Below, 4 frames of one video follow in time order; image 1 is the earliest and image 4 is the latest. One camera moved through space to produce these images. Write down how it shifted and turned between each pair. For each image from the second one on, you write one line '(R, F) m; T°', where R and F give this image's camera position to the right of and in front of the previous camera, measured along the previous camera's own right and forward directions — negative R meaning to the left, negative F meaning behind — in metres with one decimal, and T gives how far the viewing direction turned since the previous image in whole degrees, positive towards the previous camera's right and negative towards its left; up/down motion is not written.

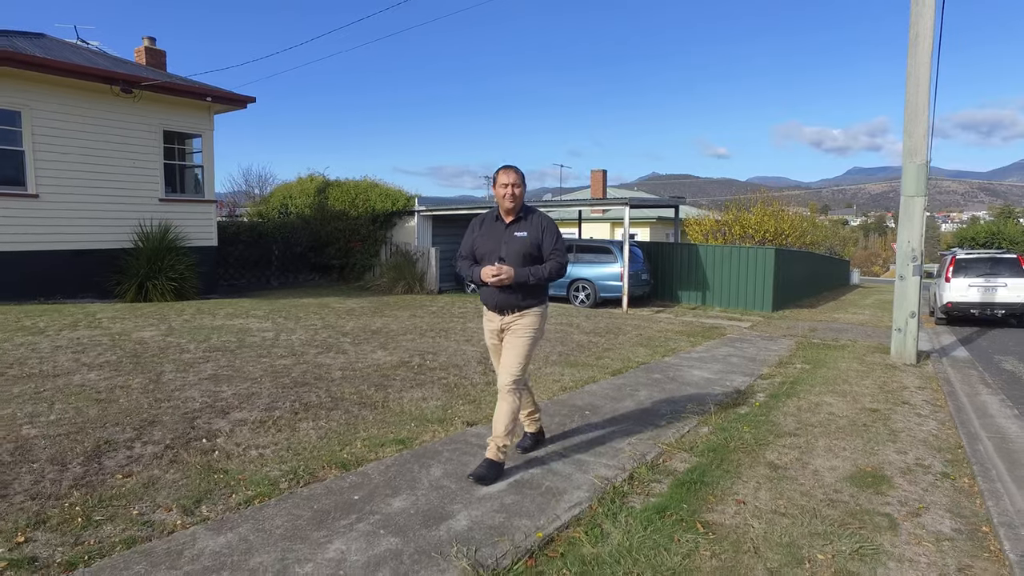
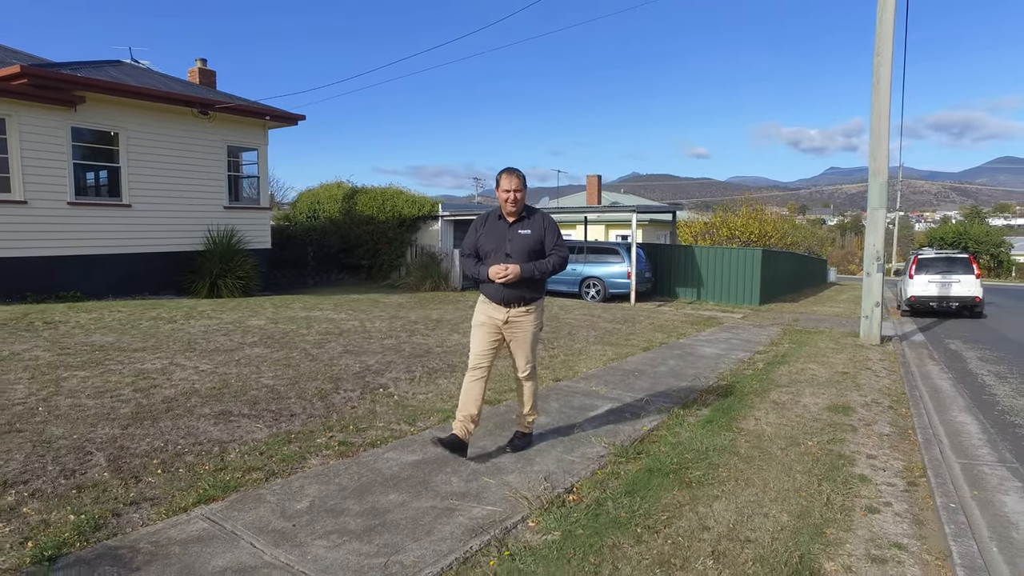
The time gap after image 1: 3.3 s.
(-1.0, -1.8) m; +2°
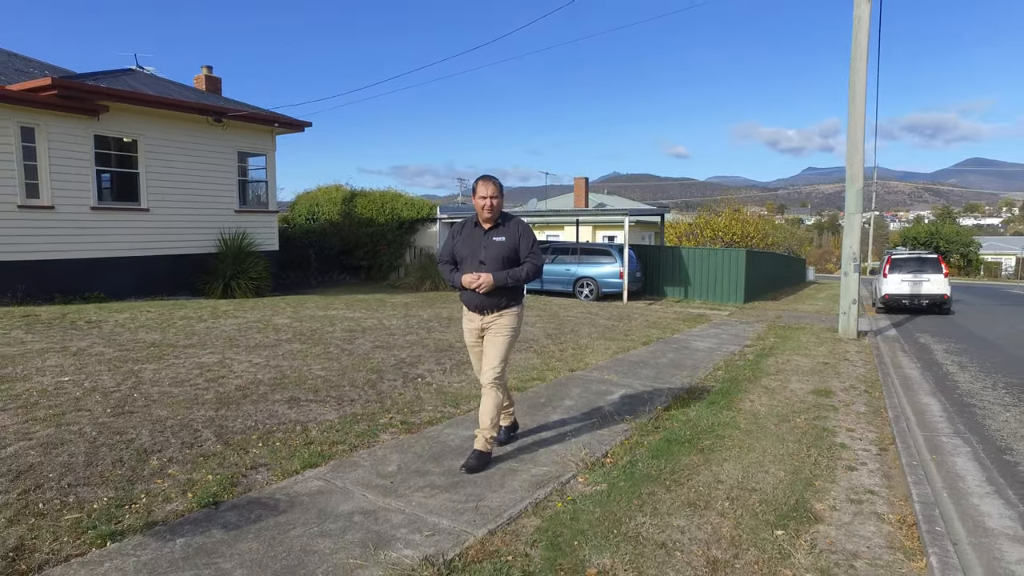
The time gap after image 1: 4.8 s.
(-0.4, -0.8) m; +2°
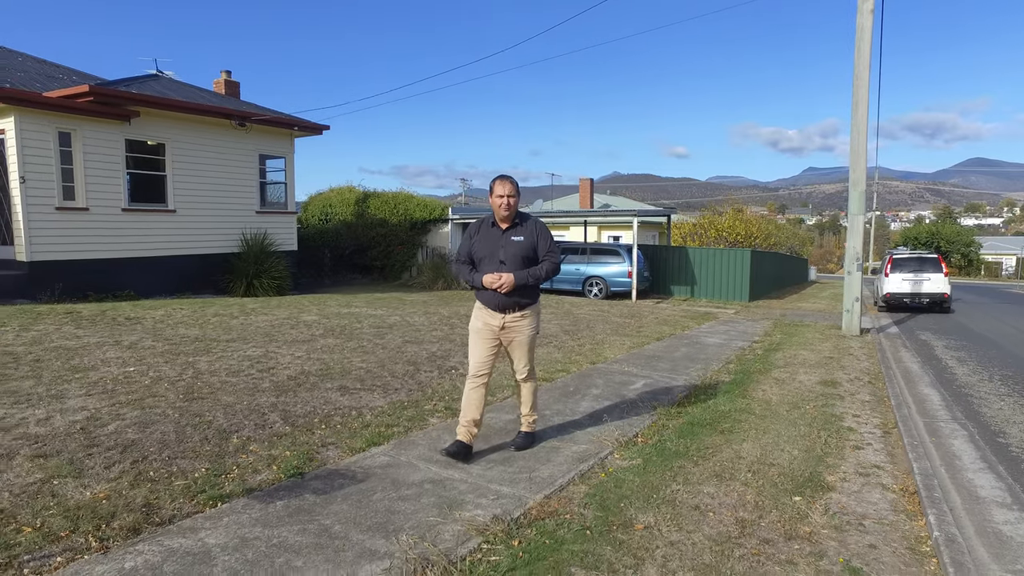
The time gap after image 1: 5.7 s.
(-0.3, -0.5) m; 0°
